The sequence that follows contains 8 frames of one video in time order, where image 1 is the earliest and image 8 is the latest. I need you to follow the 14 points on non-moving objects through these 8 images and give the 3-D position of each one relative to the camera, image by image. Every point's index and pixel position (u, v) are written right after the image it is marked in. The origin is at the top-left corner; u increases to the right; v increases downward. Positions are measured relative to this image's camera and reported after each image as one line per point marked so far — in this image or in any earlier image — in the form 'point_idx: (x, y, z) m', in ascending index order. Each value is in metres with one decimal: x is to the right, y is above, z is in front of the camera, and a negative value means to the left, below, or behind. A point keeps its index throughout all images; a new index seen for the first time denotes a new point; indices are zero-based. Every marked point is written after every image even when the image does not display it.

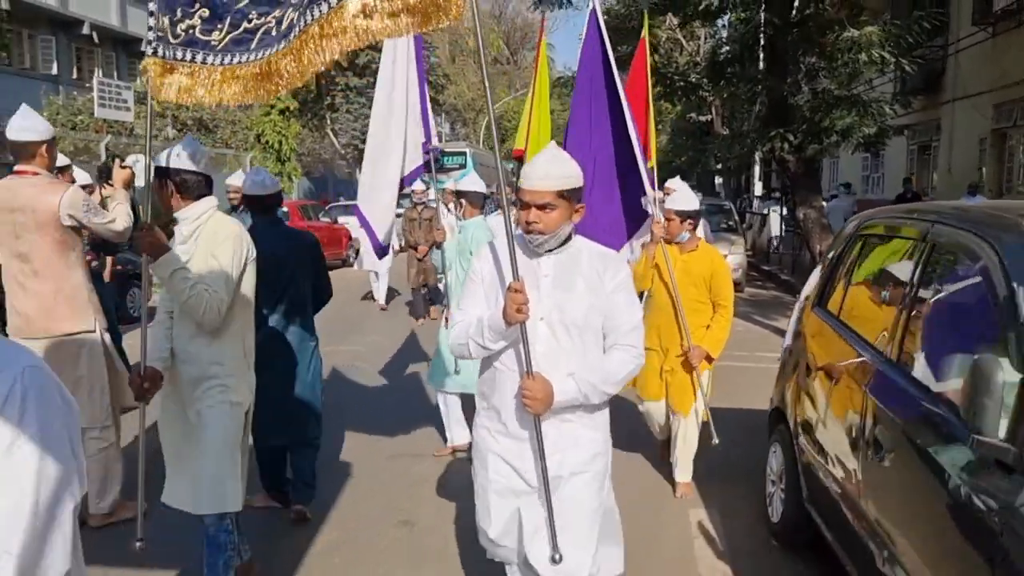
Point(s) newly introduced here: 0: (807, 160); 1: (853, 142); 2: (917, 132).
0: (+4.2, +1.8, +12.1) m
1: (+4.6, +2.0, +11.5) m
2: (+7.7, +3.0, +16.3) m
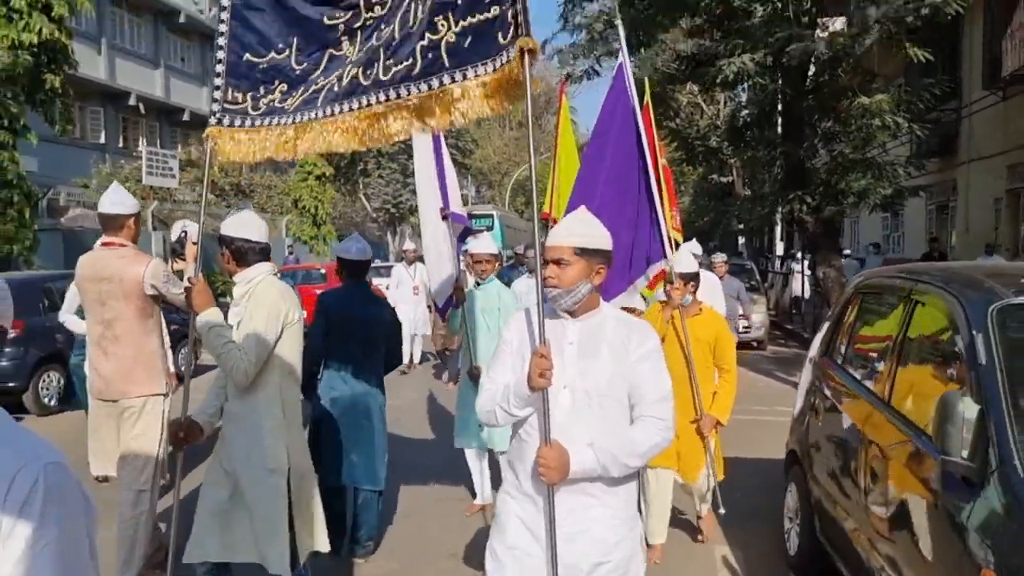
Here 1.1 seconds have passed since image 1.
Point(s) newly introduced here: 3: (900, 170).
0: (+4.6, +1.0, +12.5) m
1: (+5.0, +1.2, +11.9) m
2: (+8.3, +1.9, +16.7) m
3: (+5.4, +1.6, +11.8) m
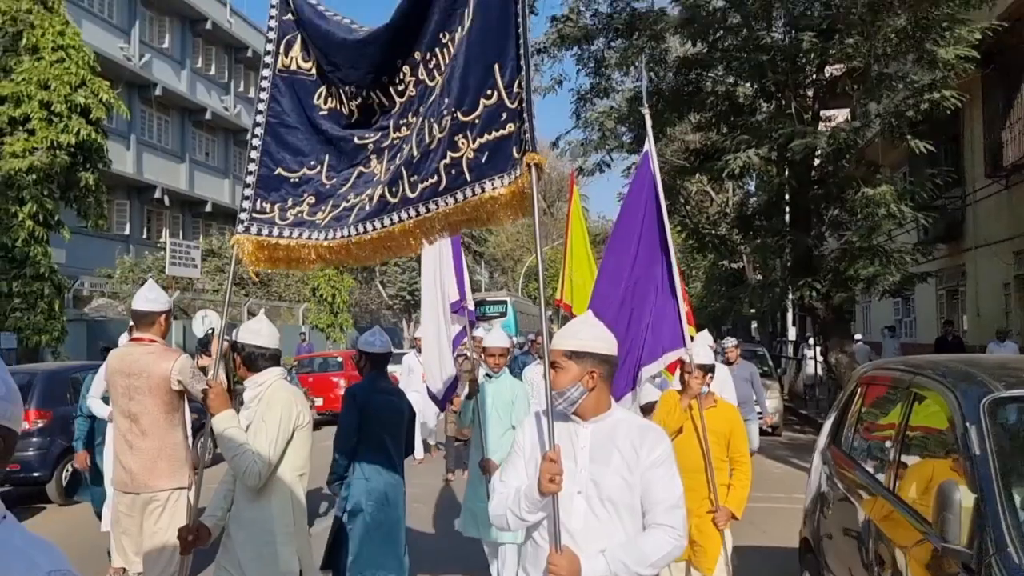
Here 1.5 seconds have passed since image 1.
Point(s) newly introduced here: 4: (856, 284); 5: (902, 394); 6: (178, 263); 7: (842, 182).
0: (+4.8, -0.3, +12.7) m
1: (+5.2, 0.0, +12.1) m
2: (+8.5, +0.2, +16.9) m
3: (+5.6, +0.4, +12.0) m
4: (+4.9, 0.0, +12.0) m
5: (+1.9, -0.6, +4.8) m
6: (-5.8, +0.4, +14.7) m
7: (+4.6, +1.5, +11.9) m
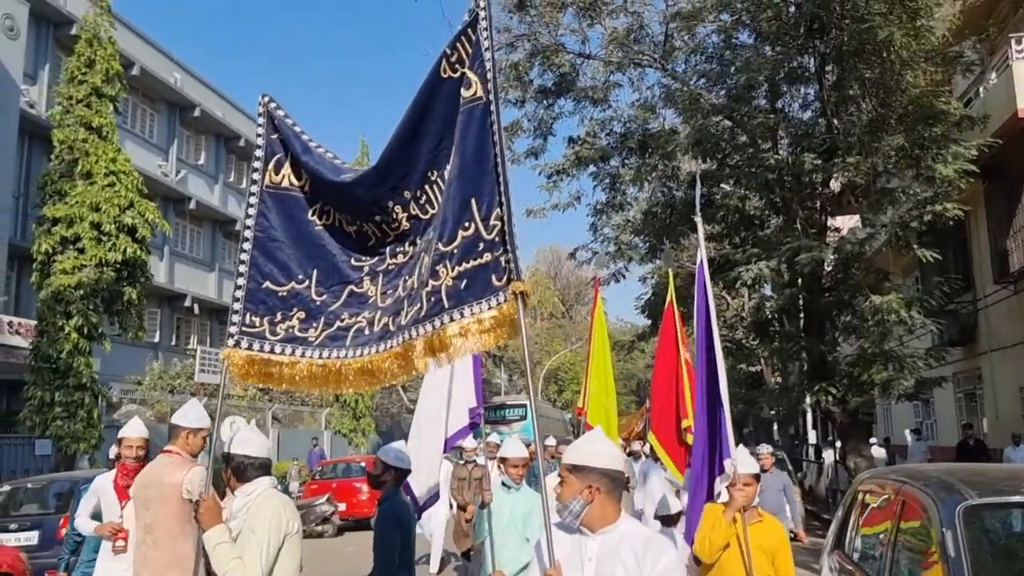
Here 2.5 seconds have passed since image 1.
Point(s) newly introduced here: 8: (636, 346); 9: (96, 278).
0: (+5.1, -1.9, +12.9) m
1: (+5.5, -1.5, +12.3) m
2: (+9.0, -1.8, +17.0) m
3: (+5.9, -1.1, +12.2) m
4: (+5.2, -1.5, +12.3) m
5: (+2.1, -1.3, +5.1) m
6: (-5.5, -1.5, +15.1) m
7: (+4.9, 0.0, +12.3) m
8: (+2.9, -1.3, +19.9) m
9: (-6.5, +0.2, +13.6) m
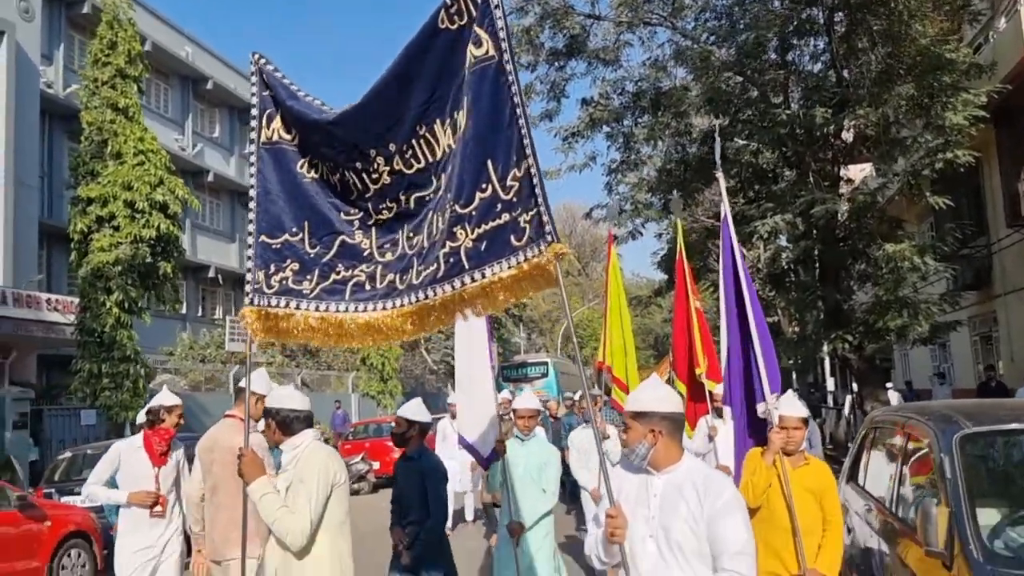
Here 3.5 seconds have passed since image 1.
0: (+5.5, -1.1, +13.2) m
1: (+5.9, -0.7, +12.6) m
2: (+9.4, -0.7, +17.2) m
3: (+6.2, -0.3, +12.5) m
4: (+5.5, -0.7, +12.6) m
5: (+2.3, -1.0, +5.5) m
6: (-5.1, -0.9, +15.6) m
7: (+5.2, +0.7, +12.6) m
8: (+3.3, -0.3, +20.2) m
9: (-6.2, +0.6, +14.0) m
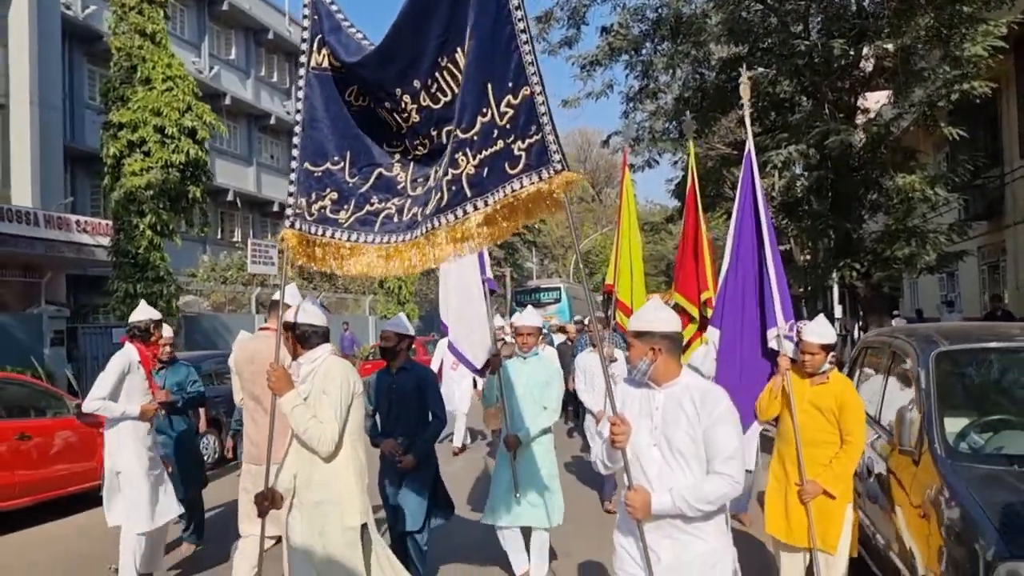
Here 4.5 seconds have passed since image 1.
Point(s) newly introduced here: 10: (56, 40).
0: (+5.8, 0.0, +13.5) m
1: (+6.2, +0.3, +12.9) m
2: (+9.7, +0.7, +17.5) m
3: (+6.5, +0.8, +12.8) m
4: (+5.8, +0.4, +12.9) m
5: (+2.5, -0.5, +5.9) m
6: (-4.8, +0.5, +16.1) m
7: (+5.5, +1.8, +12.8) m
8: (+3.7, +1.4, +20.5) m
9: (-5.9, +1.9, +14.4) m
10: (-10.4, +5.7, +19.5) m
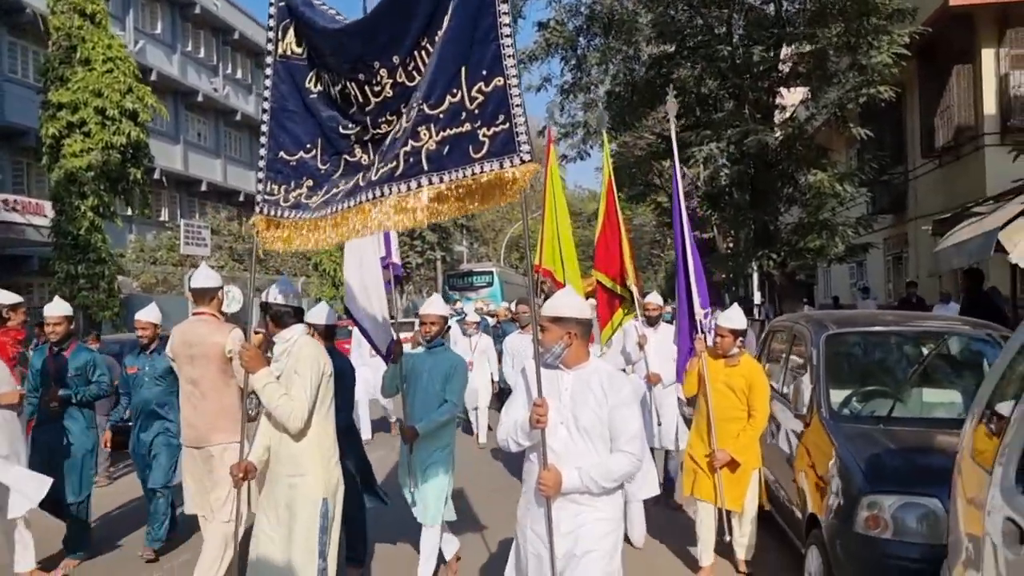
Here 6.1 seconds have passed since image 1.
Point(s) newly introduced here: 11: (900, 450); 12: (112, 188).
0: (+4.7, +0.2, +14.5) m
1: (+5.2, +0.5, +13.9) m
2: (+8.3, +0.9, +18.8) m
3: (+5.5, +1.0, +13.8) m
4: (+4.8, +0.5, +13.9) m
5: (+2.1, -0.4, +6.6) m
6: (-6.0, +0.8, +16.2) m
7: (+4.5, +2.0, +13.7) m
8: (+2.1, +1.8, +21.3) m
9: (-6.9, +2.2, +14.3) m
10: (-11.9, +6.2, +19.0) m
11: (+2.1, -0.9, +4.6) m
12: (-7.1, +1.8, +14.9) m
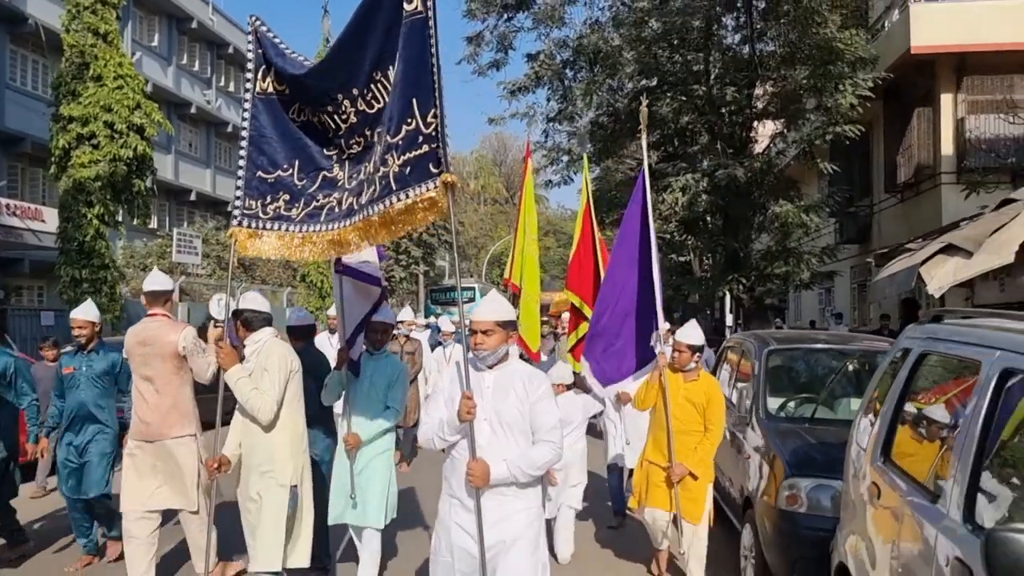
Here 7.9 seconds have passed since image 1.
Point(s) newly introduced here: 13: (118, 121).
0: (+4.4, -0.2, +15.3) m
1: (+4.9, +0.1, +14.8) m
2: (+8.0, +0.3, +19.7) m
3: (+5.2, +0.5, +14.7) m
4: (+4.5, +0.1, +14.7) m
5: (+1.9, -0.6, +7.3) m
6: (-6.3, +0.7, +16.7) m
7: (+4.3, +1.6, +14.5) m
8: (+1.7, +1.3, +22.0) m
9: (-7.2, +2.1, +14.9) m
10: (-12.1, +6.1, +19.5) m
11: (+2.0, -1.0, +5.4) m
12: (-7.3, +1.7, +15.5) m
13: (-7.0, +3.0, +14.9) m
